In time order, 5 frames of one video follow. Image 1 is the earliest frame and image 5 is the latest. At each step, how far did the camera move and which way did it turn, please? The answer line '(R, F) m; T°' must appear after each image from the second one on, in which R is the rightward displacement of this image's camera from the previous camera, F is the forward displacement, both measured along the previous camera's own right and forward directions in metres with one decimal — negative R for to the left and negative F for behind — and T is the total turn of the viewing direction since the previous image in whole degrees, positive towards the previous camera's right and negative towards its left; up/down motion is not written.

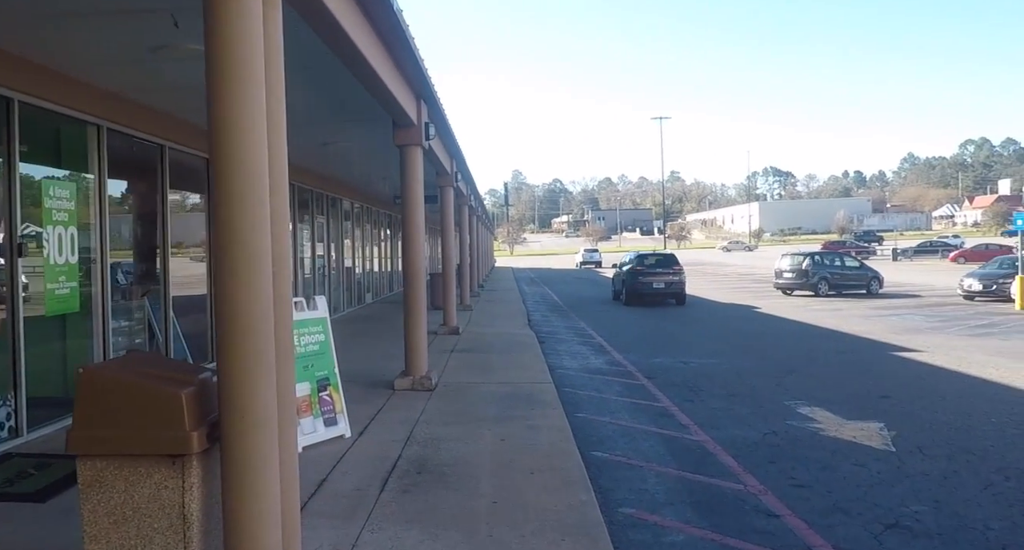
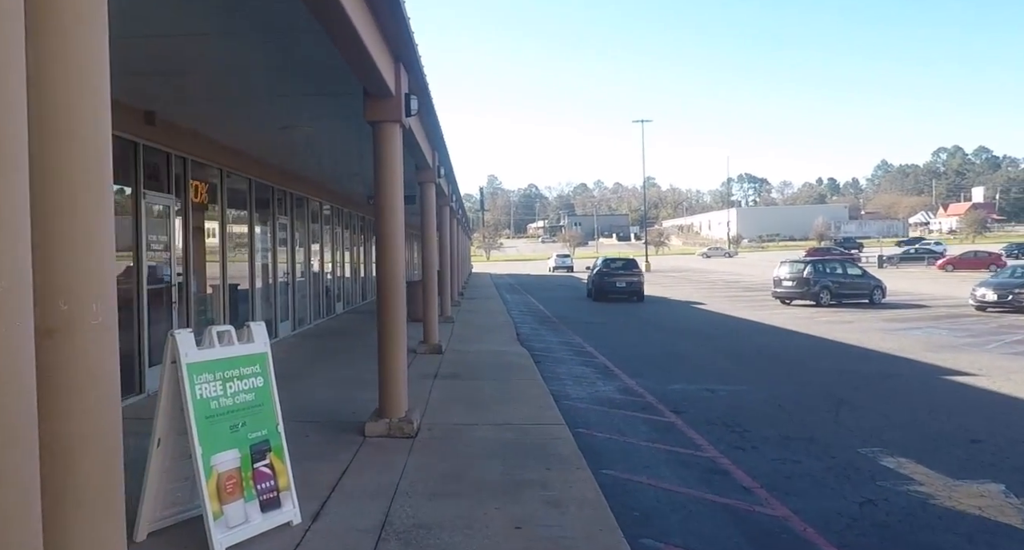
(-0.3, +1.9) m; +2°
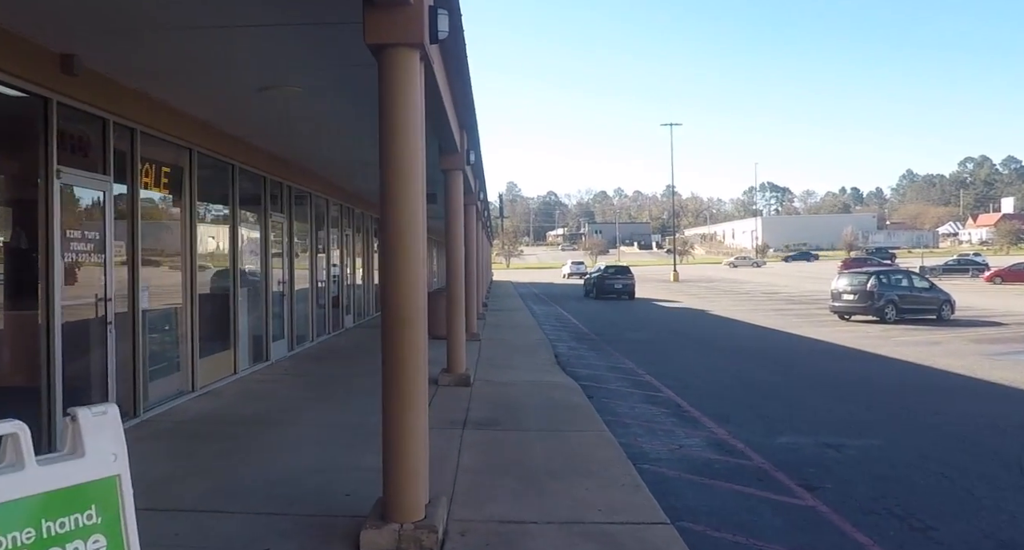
(-0.4, +2.5) m; -1°
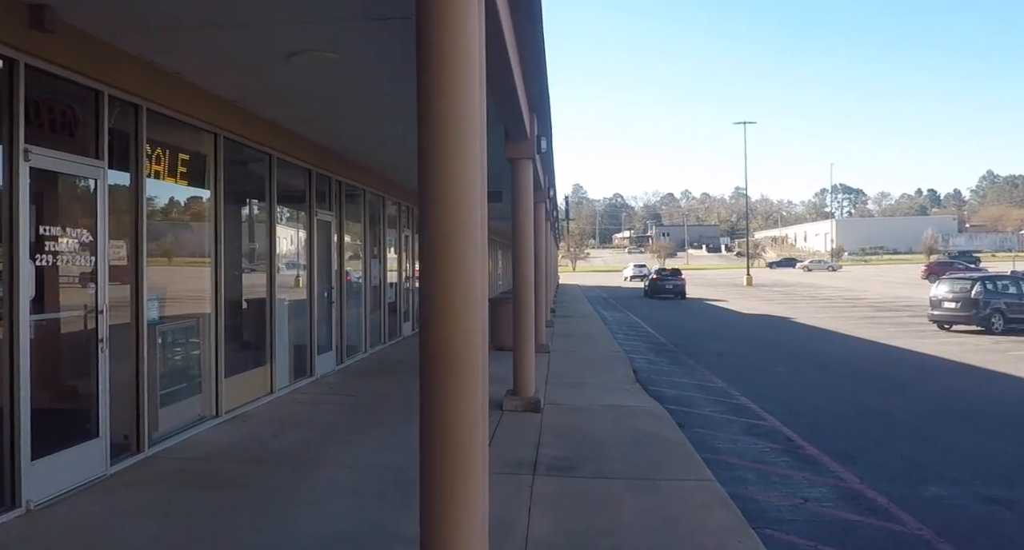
(-0.2, +1.4) m; -5°
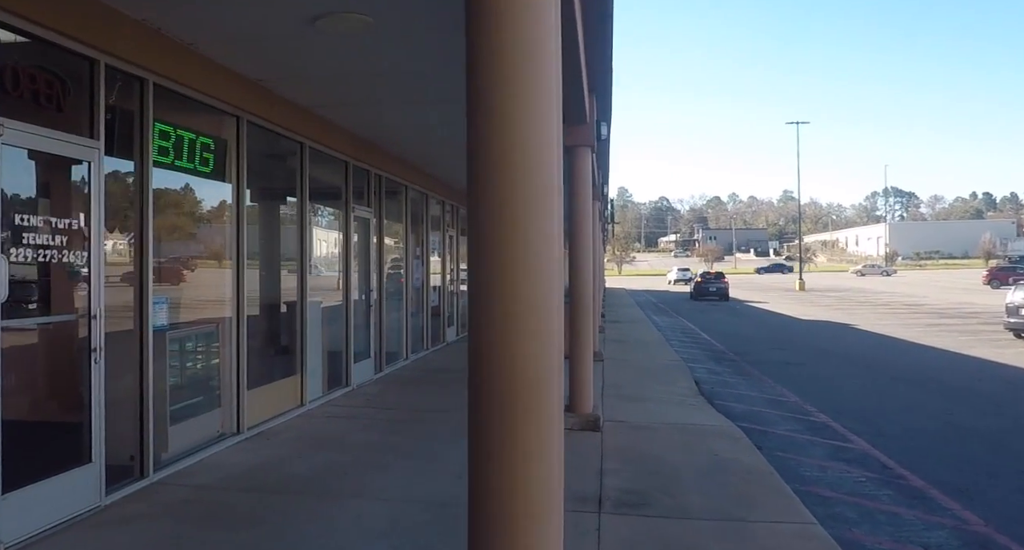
(-0.1, +0.9) m; -3°
